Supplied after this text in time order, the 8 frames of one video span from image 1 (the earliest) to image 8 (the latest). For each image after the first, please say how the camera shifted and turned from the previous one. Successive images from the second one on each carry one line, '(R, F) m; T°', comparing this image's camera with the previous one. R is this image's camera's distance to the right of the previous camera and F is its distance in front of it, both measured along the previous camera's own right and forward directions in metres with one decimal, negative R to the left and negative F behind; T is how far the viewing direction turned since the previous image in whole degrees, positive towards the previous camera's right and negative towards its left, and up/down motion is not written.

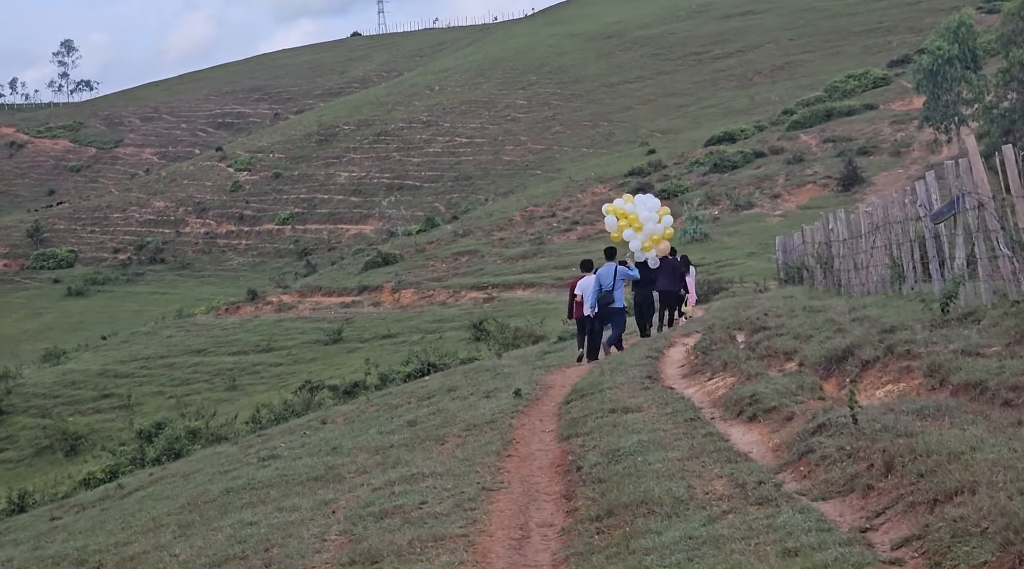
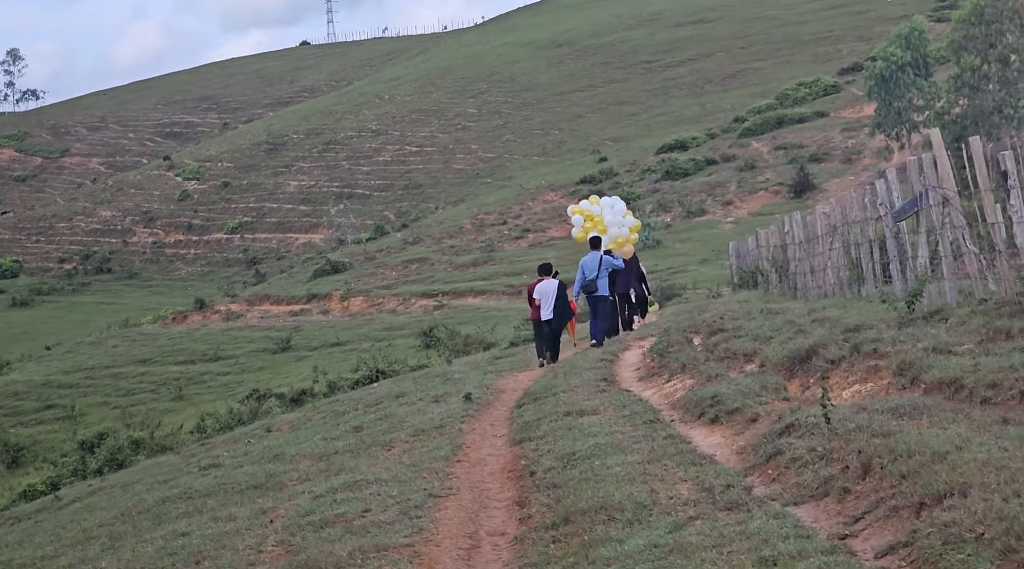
(0.0, +0.7) m; +2°
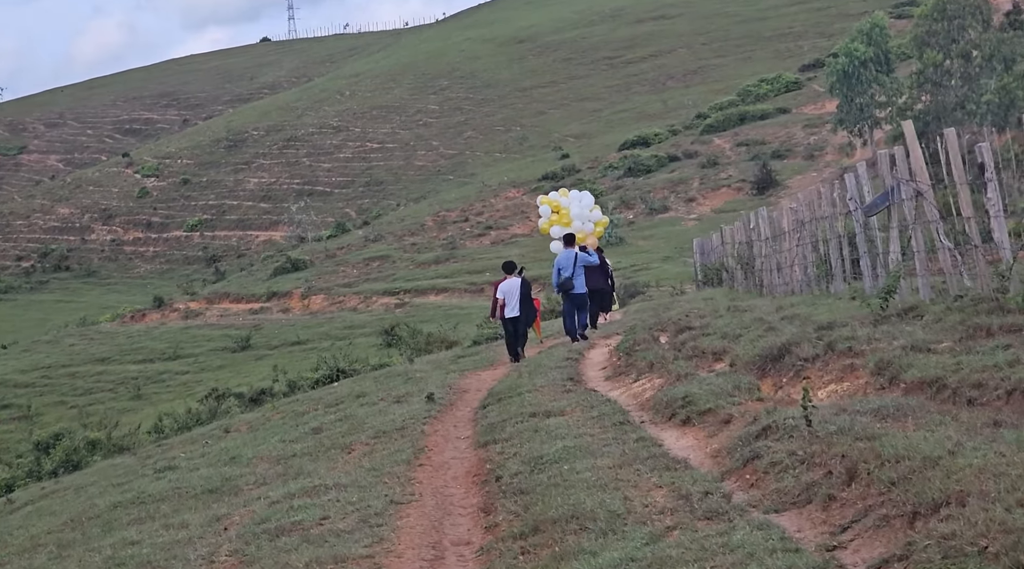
(0.0, +0.5) m; +1°
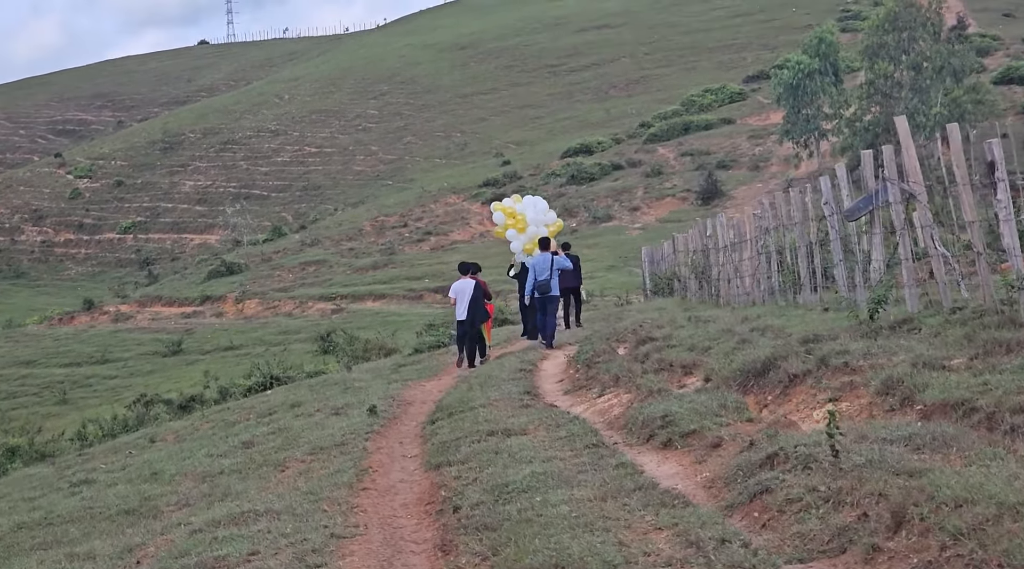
(-0.2, +1.5) m; +2°
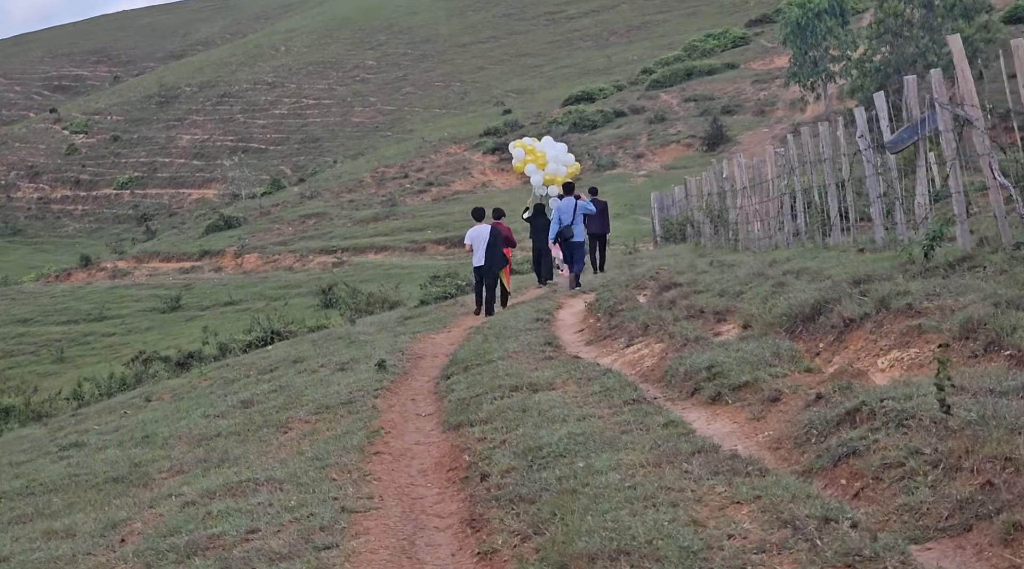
(-0.2, +1.3) m; 0°
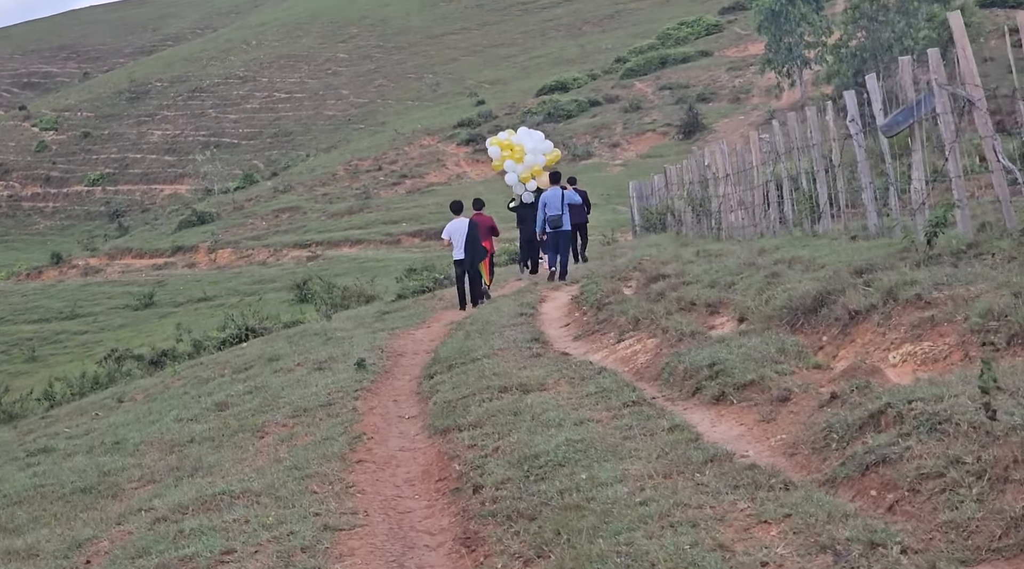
(-0.1, +0.6) m; +1°
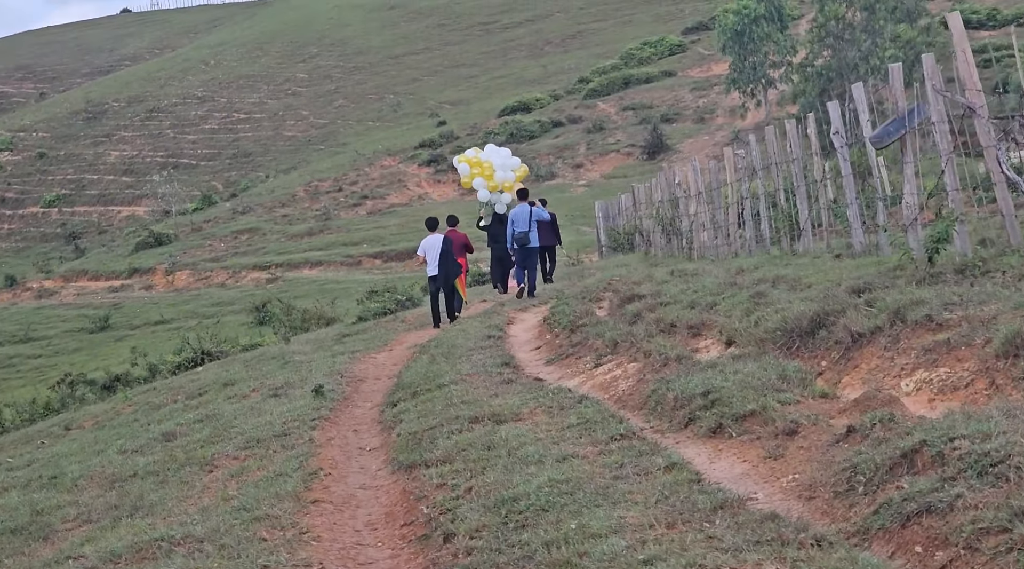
(-0.1, +1.0) m; +1°
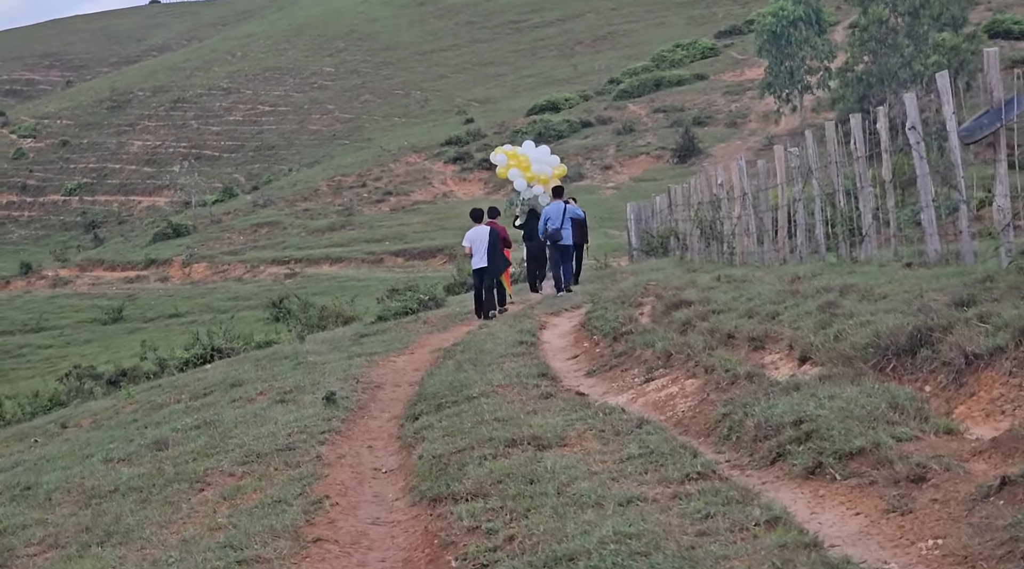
(-0.2, +1.6) m; -1°
